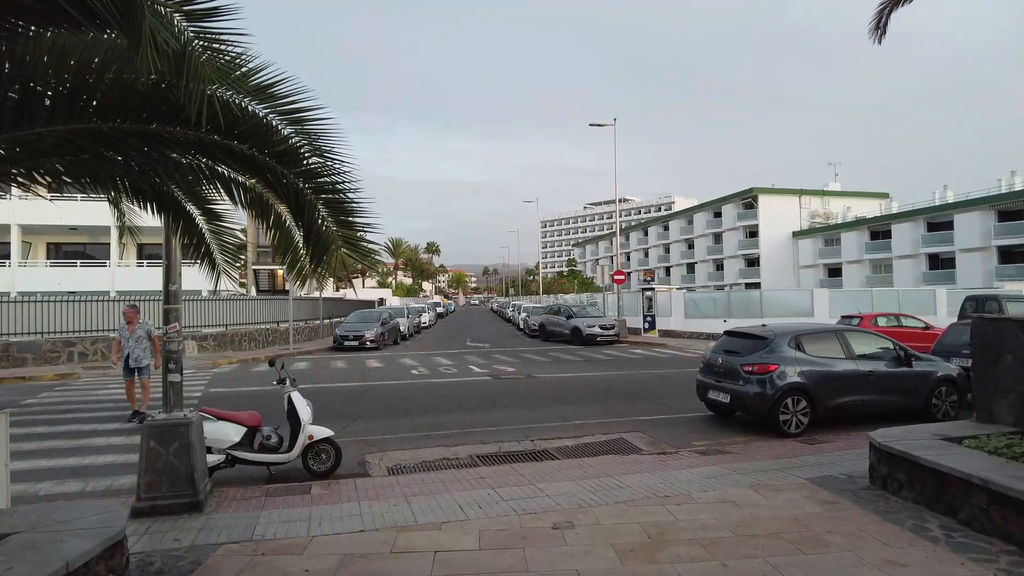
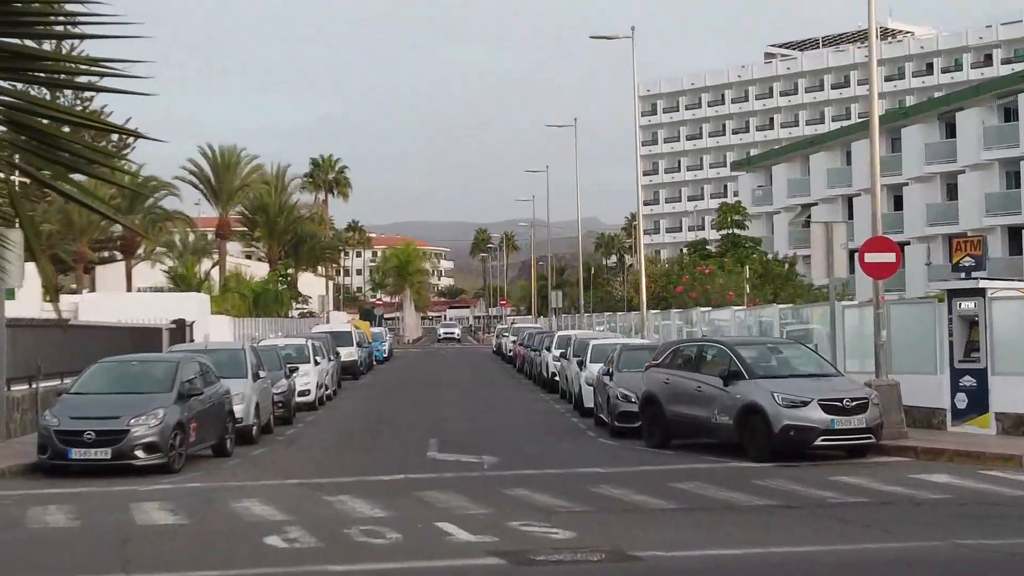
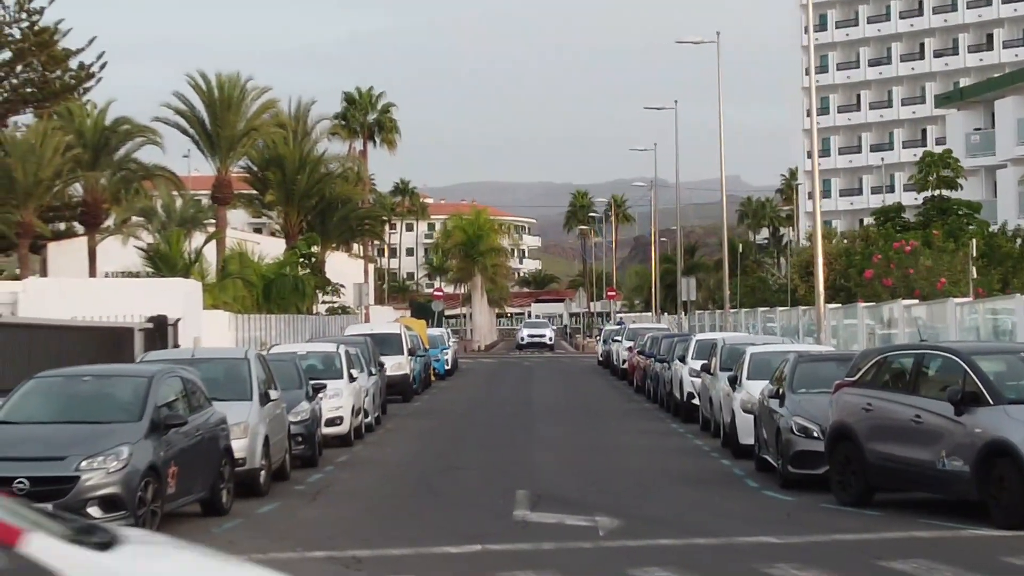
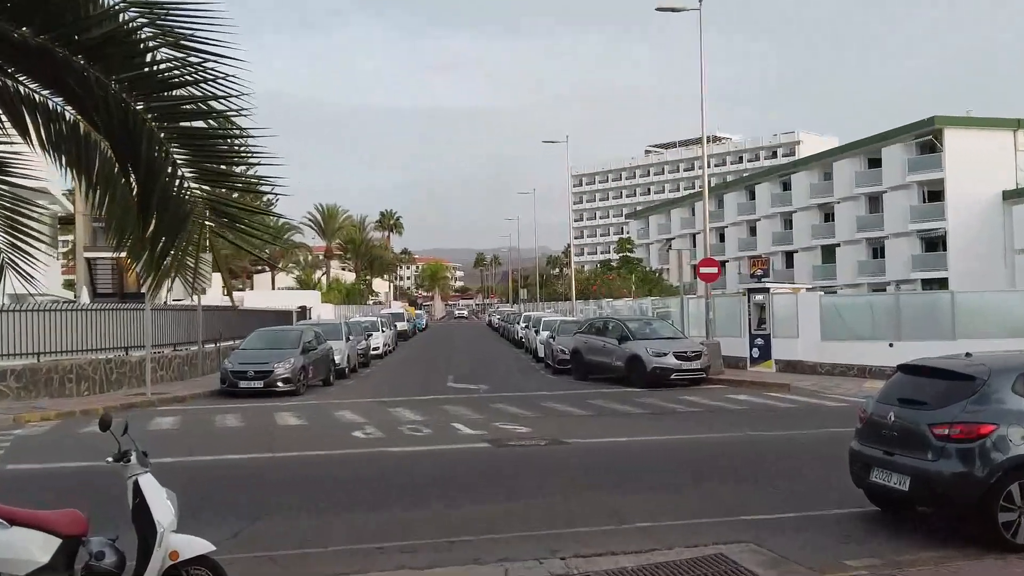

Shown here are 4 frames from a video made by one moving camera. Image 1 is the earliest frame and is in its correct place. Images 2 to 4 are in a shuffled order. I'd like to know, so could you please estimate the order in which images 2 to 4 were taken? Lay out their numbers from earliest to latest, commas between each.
4, 2, 3
